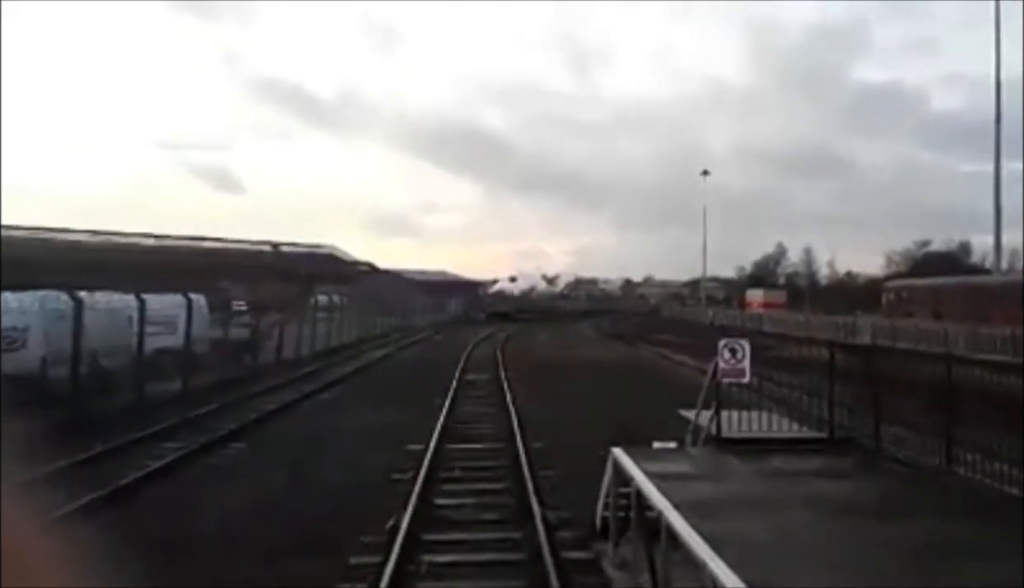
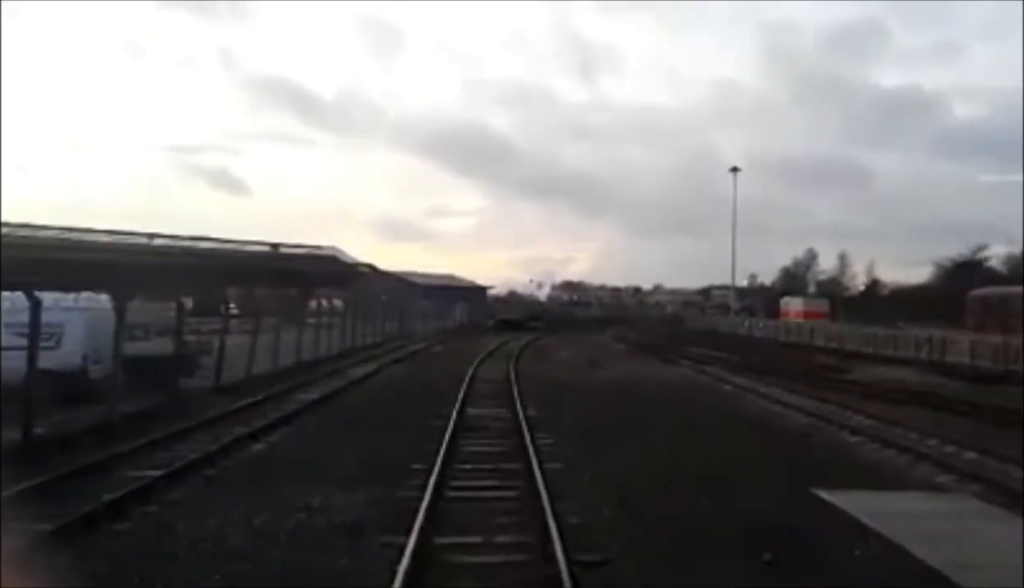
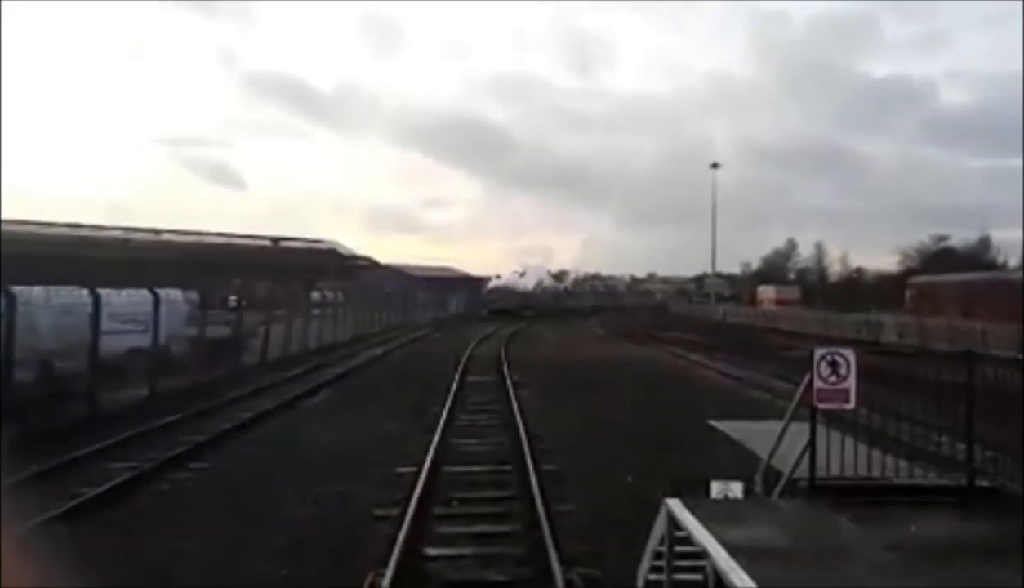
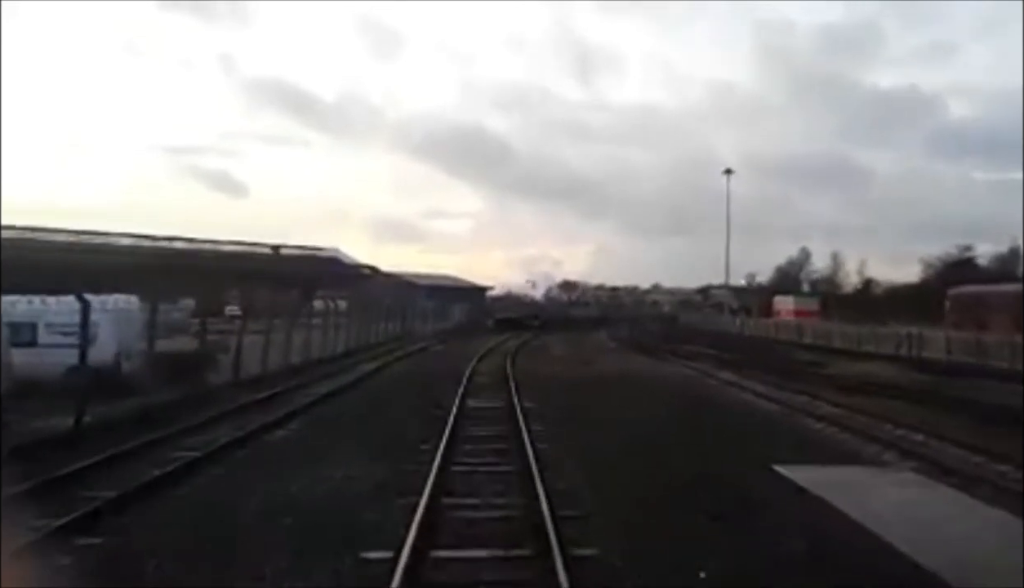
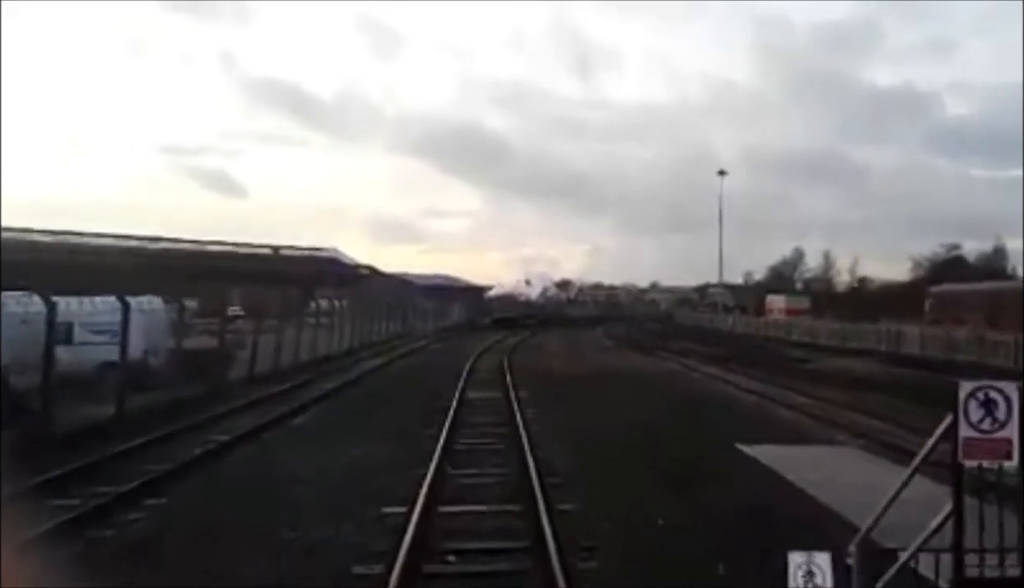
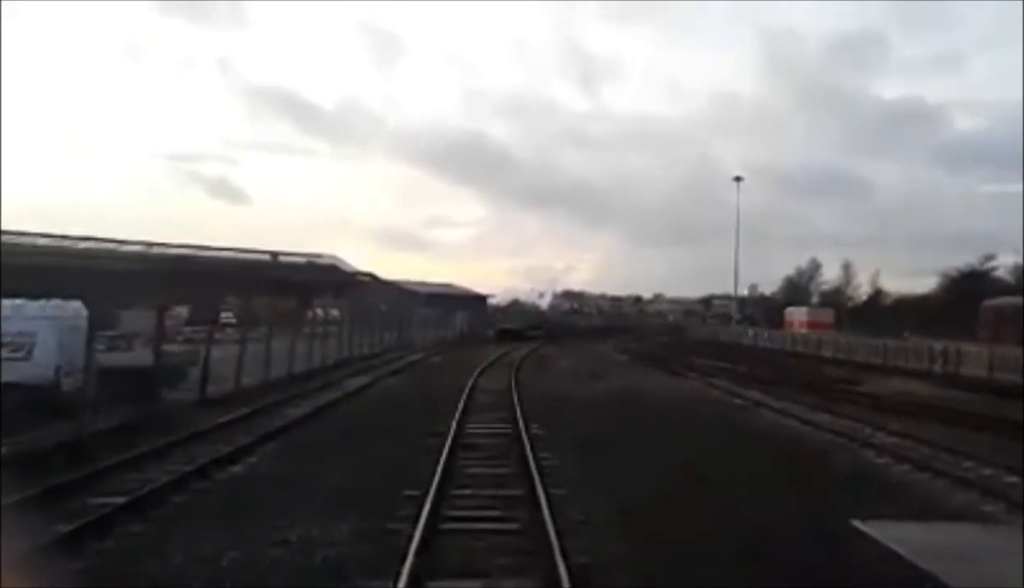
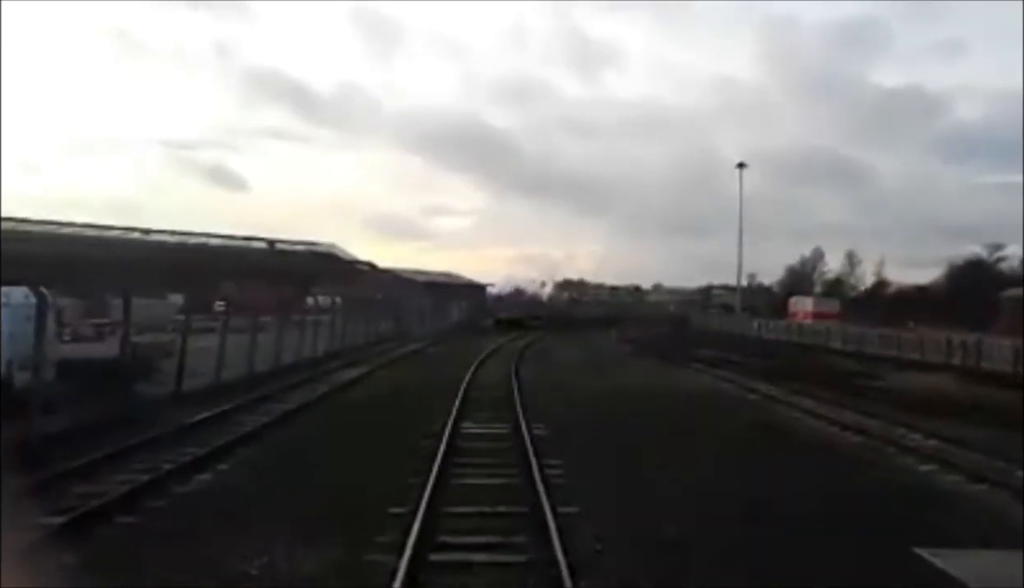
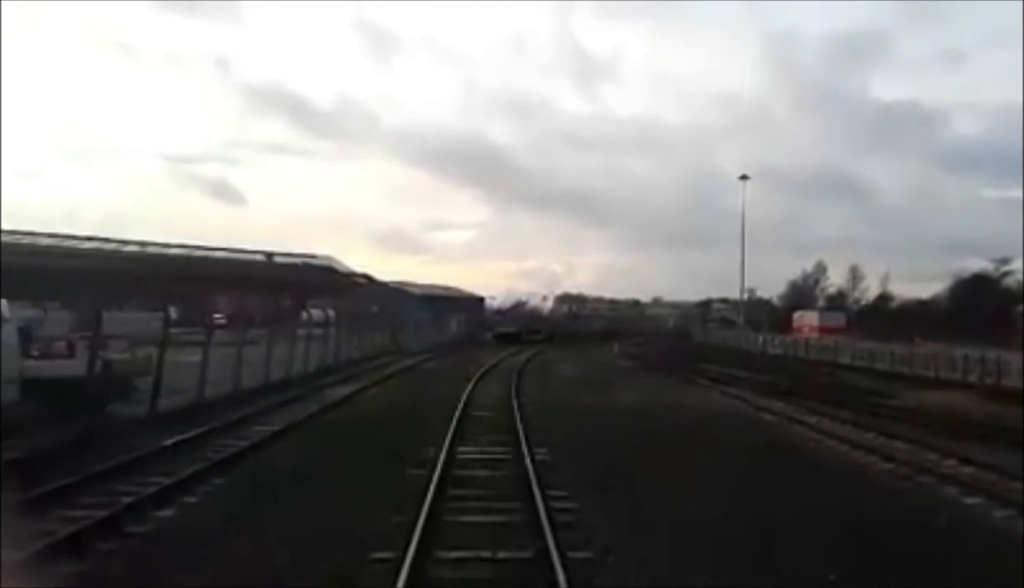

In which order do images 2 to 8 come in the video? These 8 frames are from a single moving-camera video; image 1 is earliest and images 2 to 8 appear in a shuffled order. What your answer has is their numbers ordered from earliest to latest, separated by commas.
3, 5, 4, 2, 6, 7, 8
